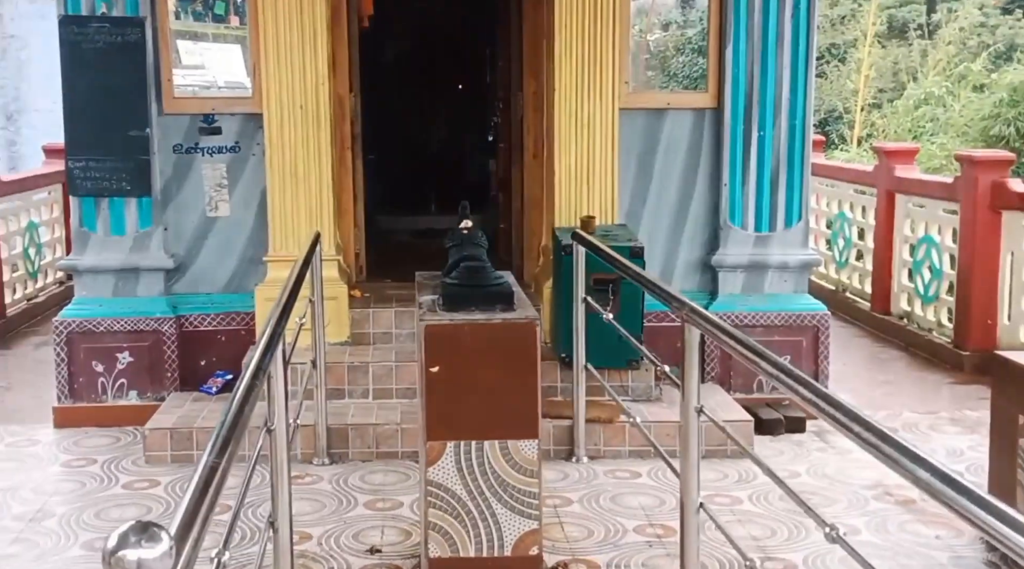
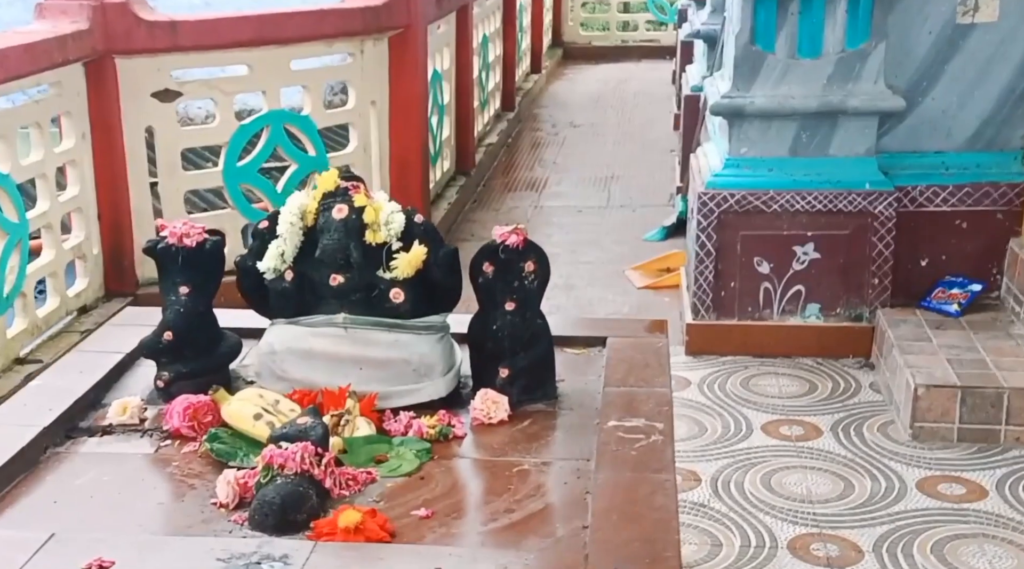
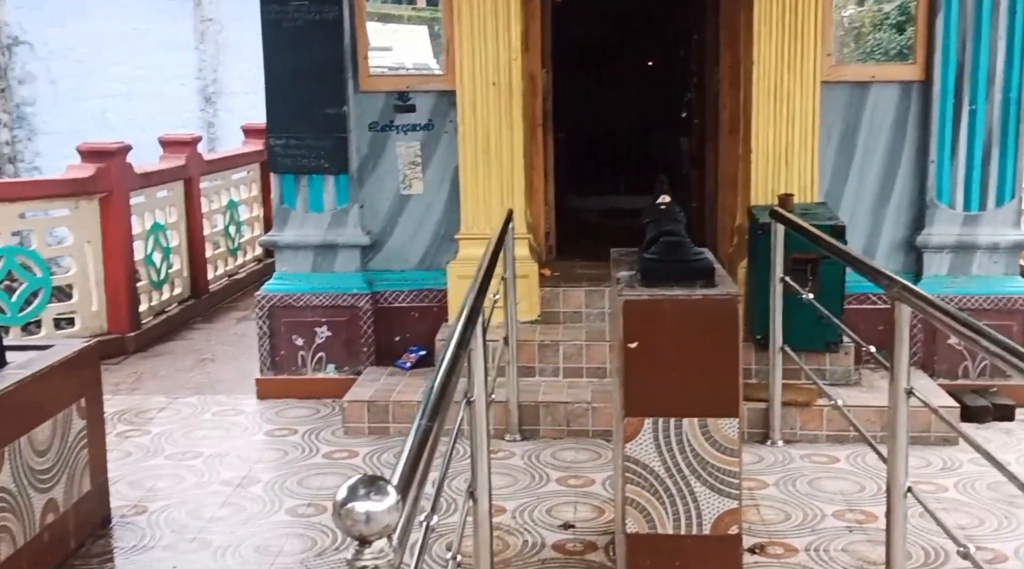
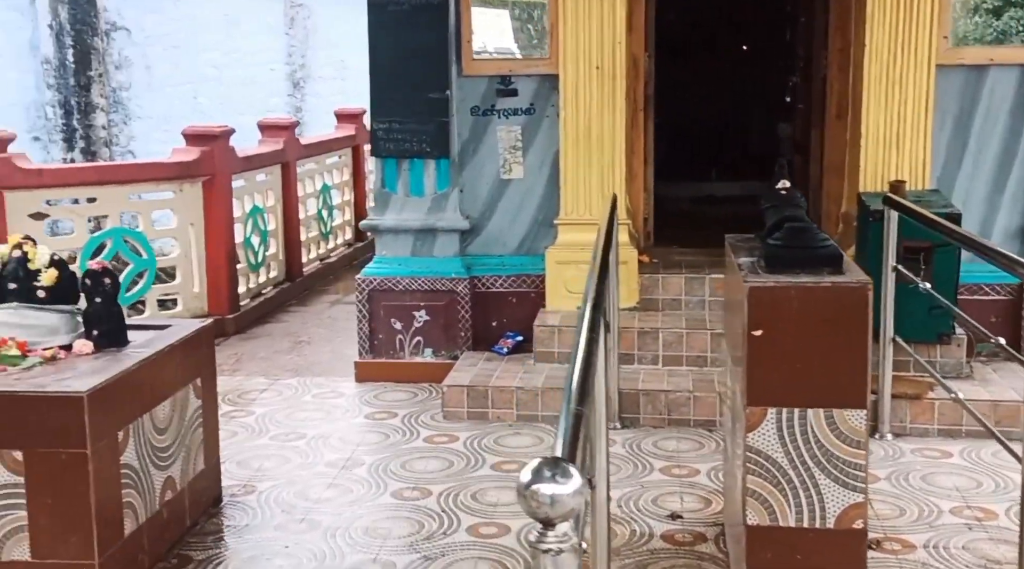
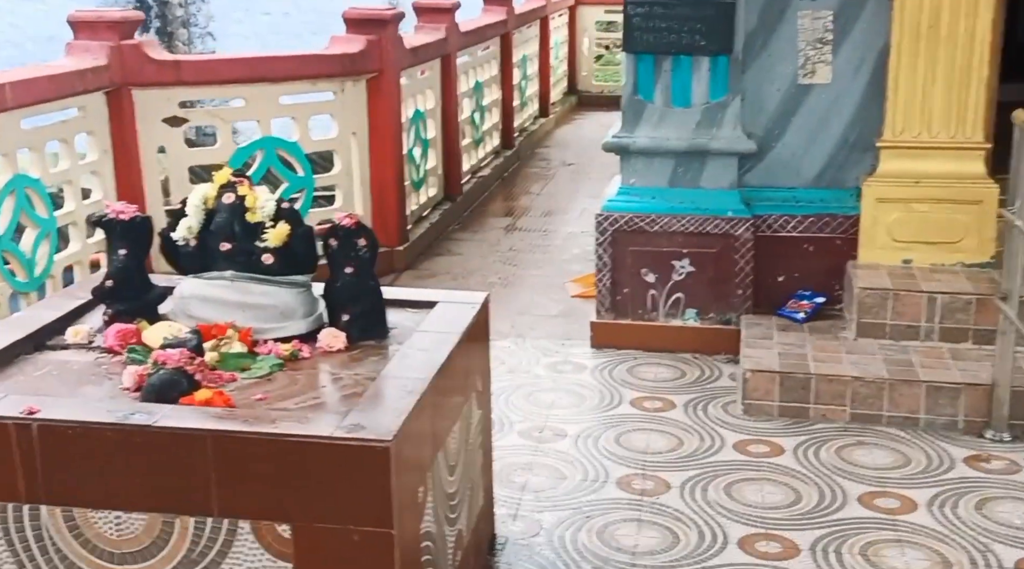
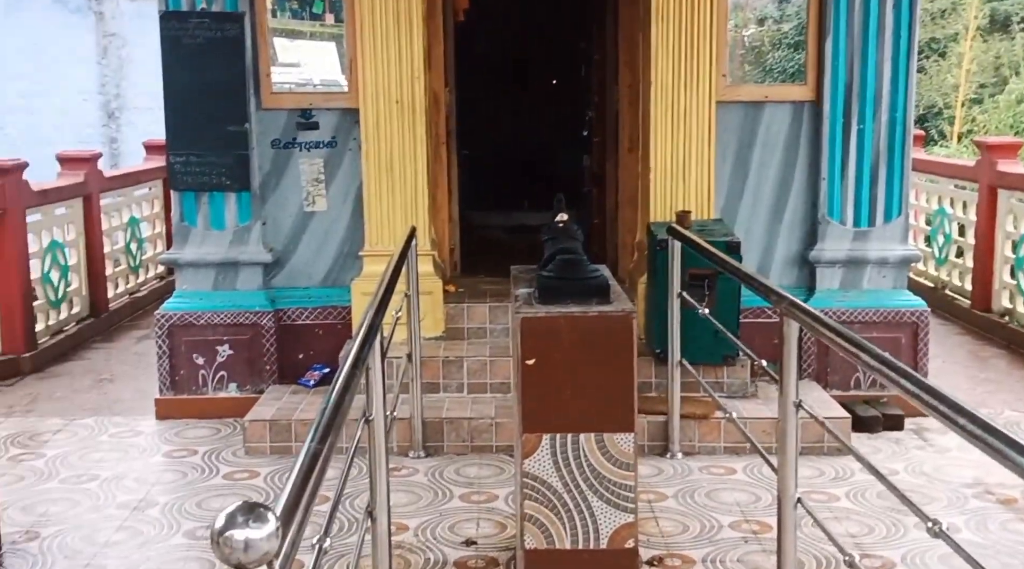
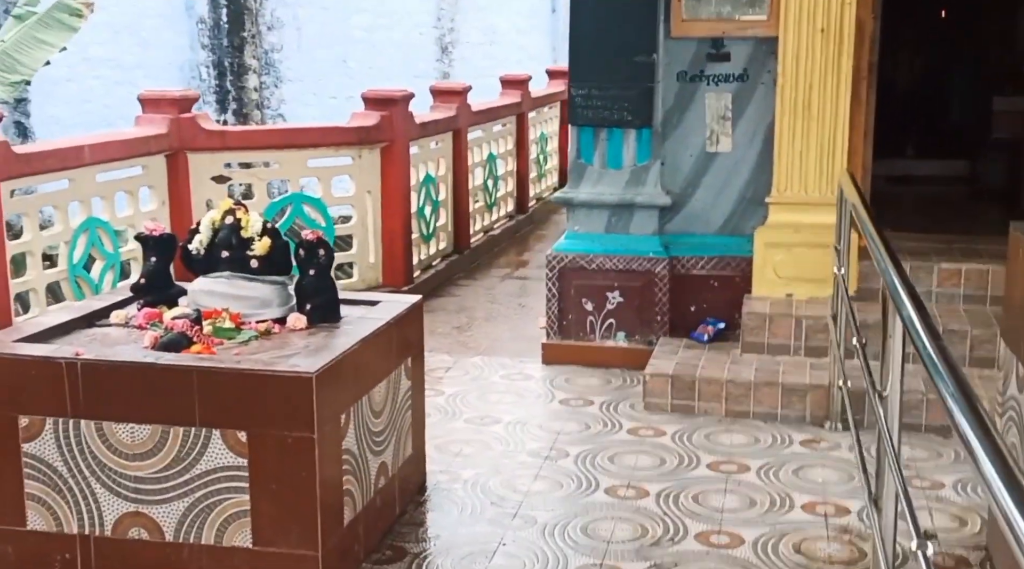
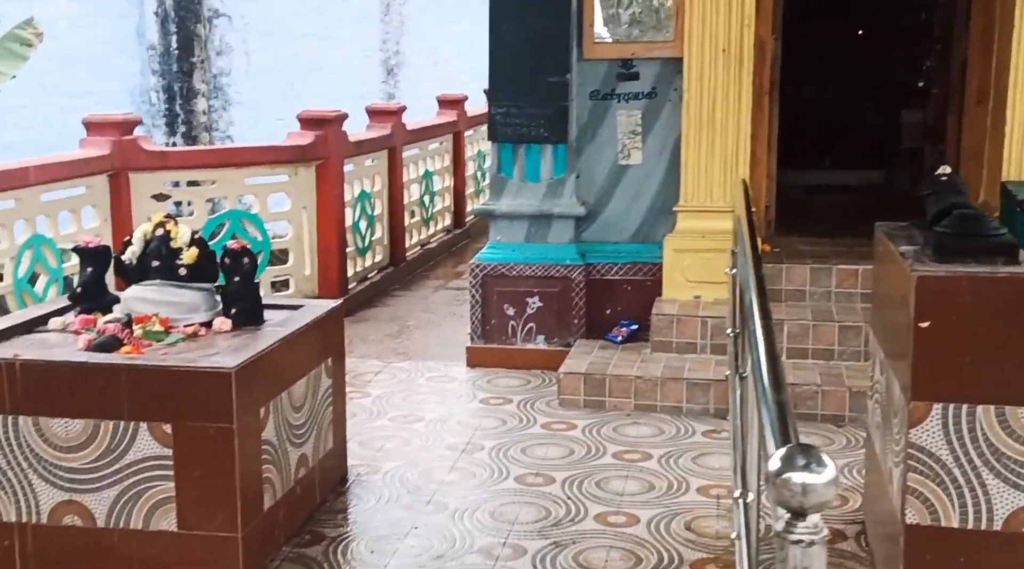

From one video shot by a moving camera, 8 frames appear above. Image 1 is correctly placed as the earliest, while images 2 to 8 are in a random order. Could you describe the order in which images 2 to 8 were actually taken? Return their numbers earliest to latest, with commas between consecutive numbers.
6, 3, 4, 8, 7, 5, 2
